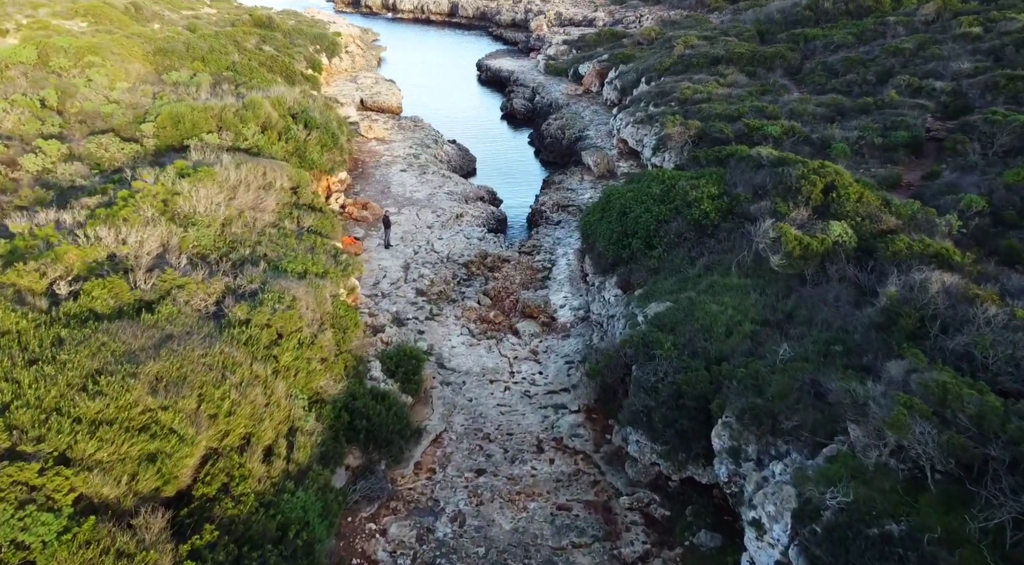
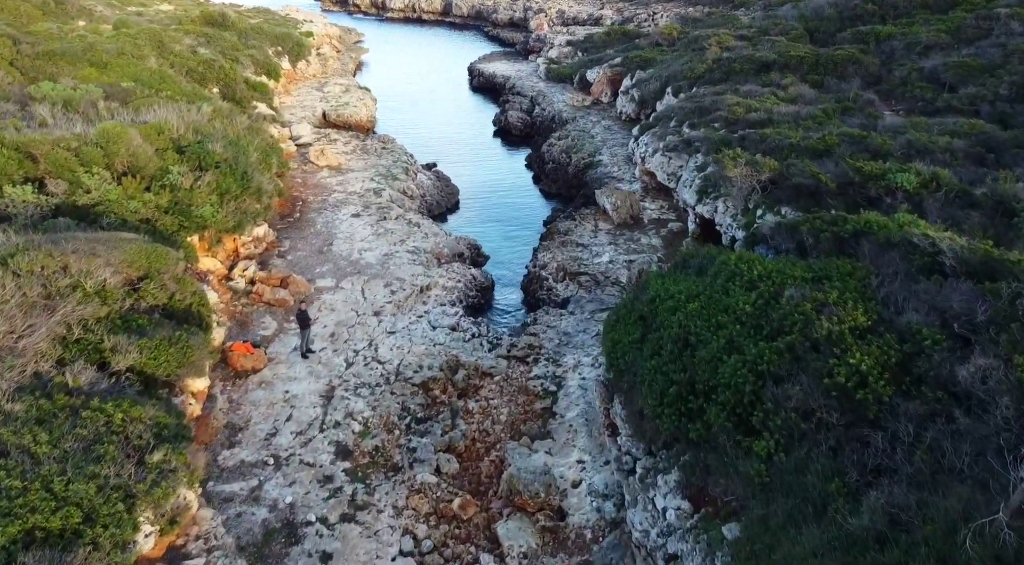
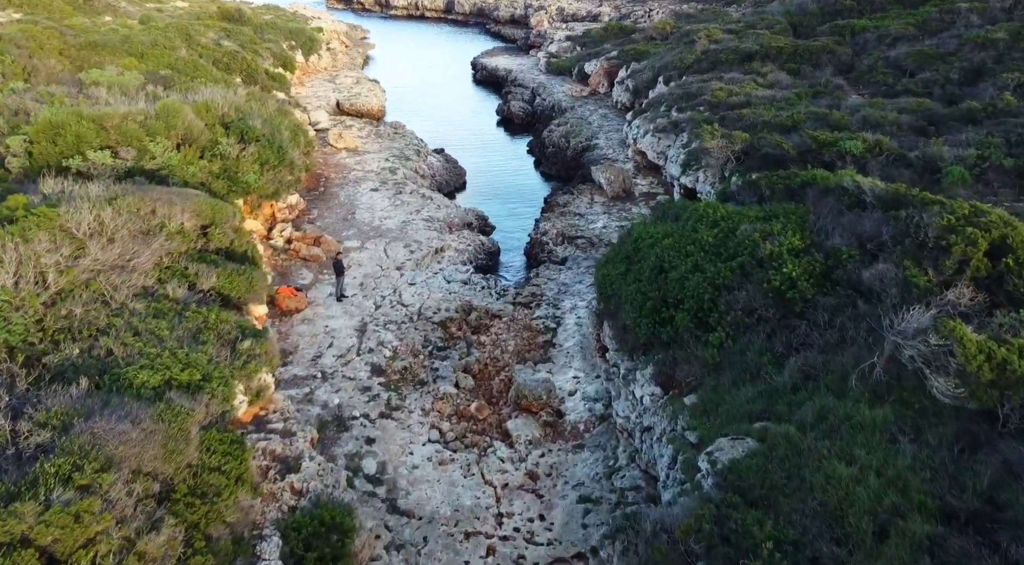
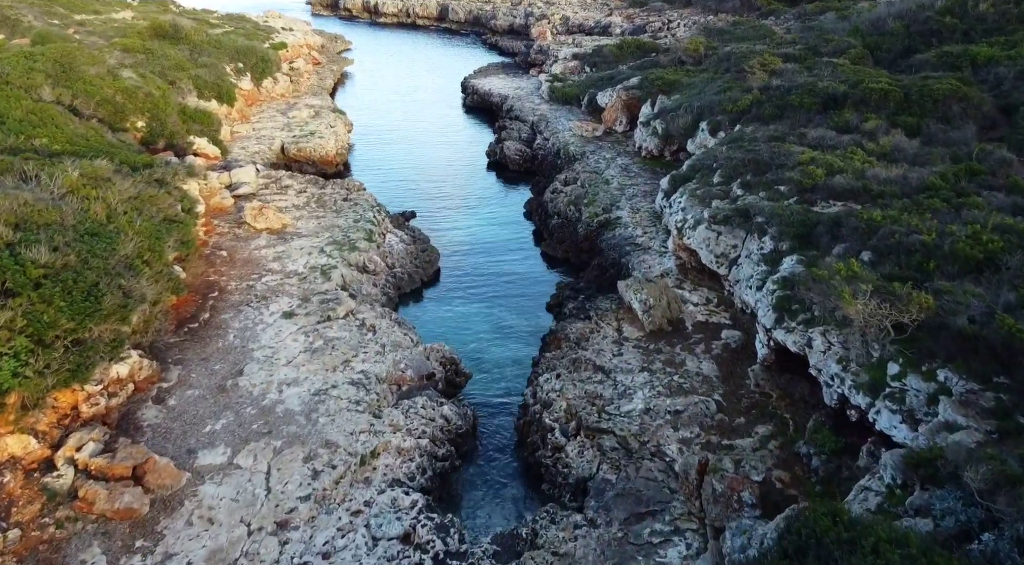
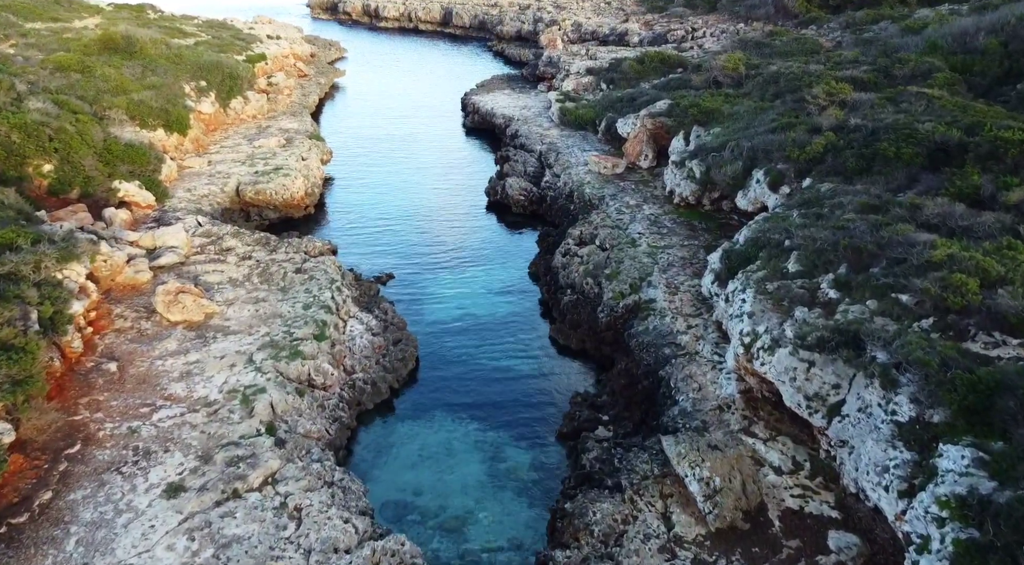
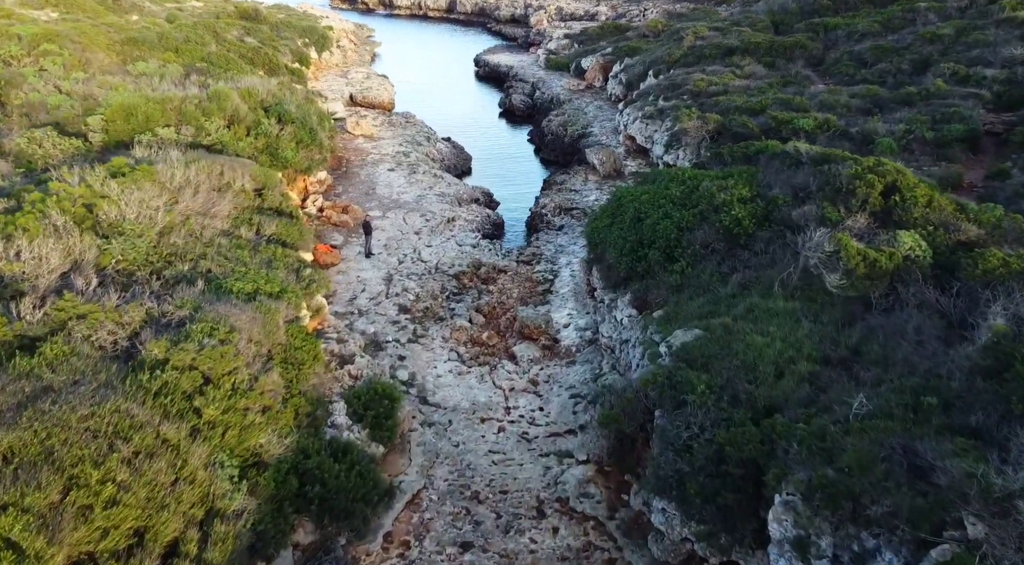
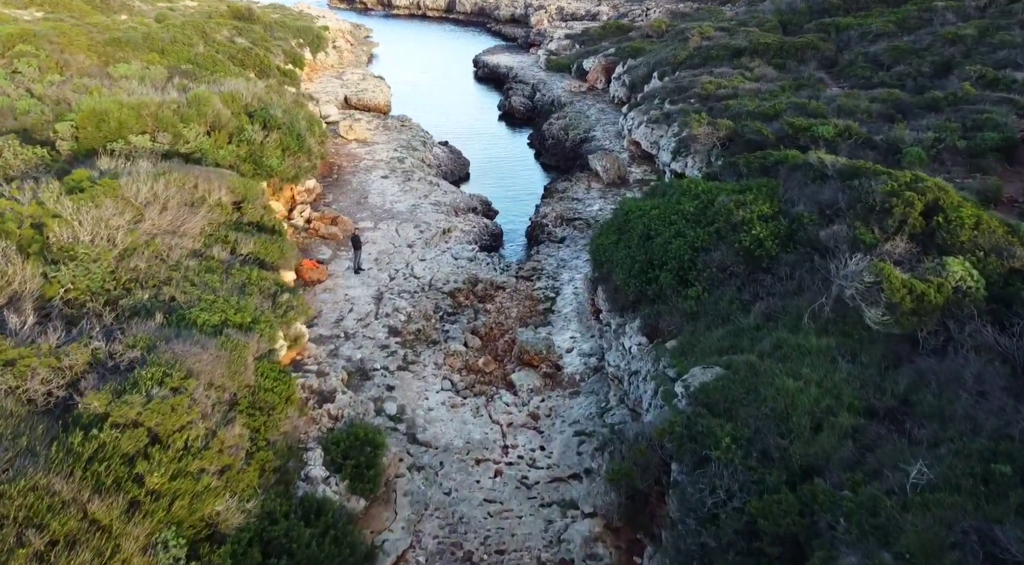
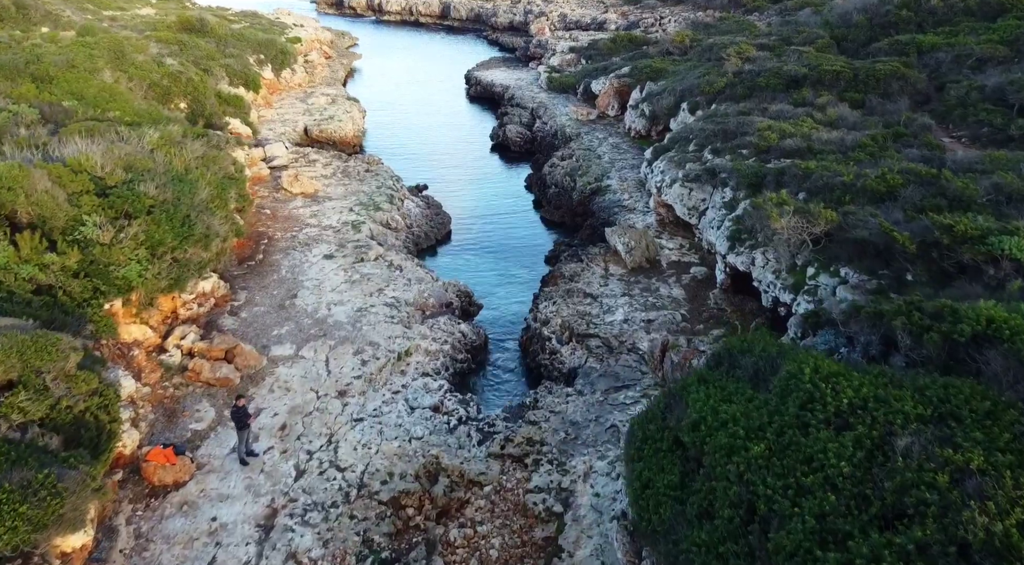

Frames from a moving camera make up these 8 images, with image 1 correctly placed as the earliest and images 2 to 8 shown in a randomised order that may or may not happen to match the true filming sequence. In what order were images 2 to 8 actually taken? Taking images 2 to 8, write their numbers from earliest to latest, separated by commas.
6, 7, 3, 2, 8, 4, 5
